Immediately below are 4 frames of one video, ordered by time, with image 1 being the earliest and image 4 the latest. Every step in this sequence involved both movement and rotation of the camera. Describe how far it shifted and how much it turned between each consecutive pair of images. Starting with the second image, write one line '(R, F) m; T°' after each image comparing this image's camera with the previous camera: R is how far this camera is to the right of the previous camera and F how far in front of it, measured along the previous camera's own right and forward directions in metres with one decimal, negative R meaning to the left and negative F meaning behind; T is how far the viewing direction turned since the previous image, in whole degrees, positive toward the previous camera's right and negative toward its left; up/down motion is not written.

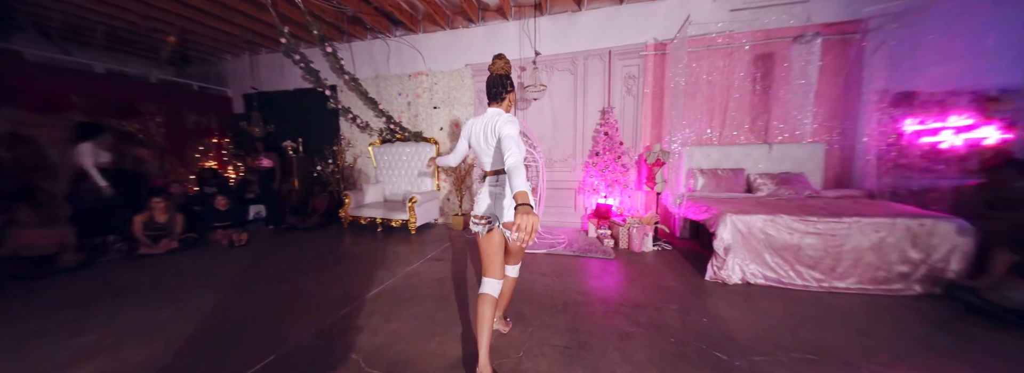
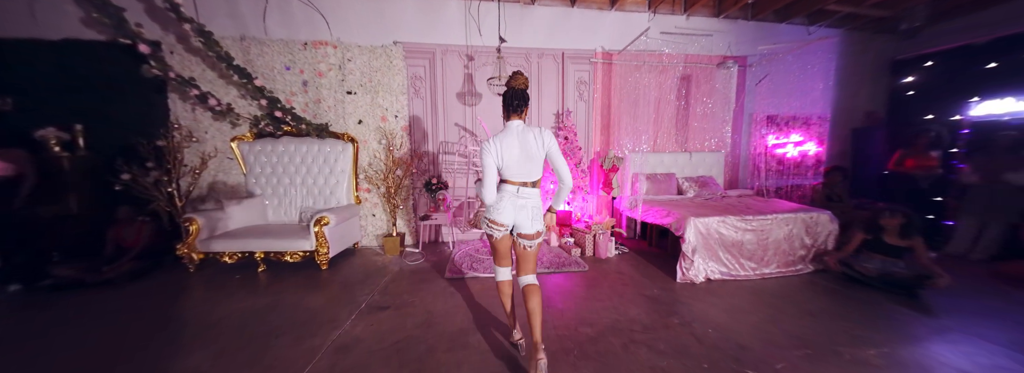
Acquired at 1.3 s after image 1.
(-0.5, +0.6) m; +20°
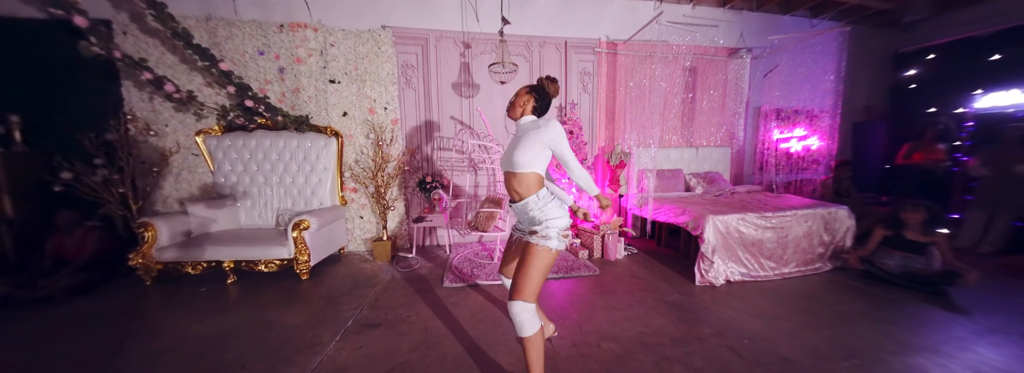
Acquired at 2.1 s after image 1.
(-0.1, +0.2) m; +2°
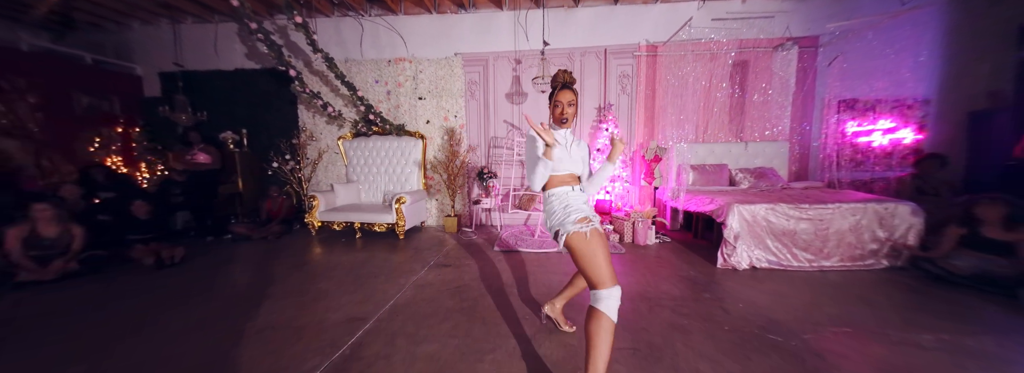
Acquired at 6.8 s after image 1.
(+0.2, -0.6) m; -13°
